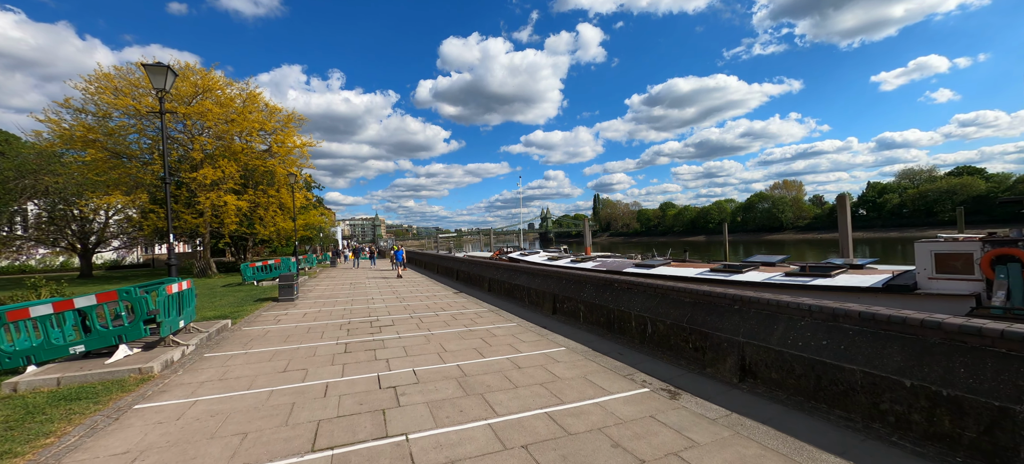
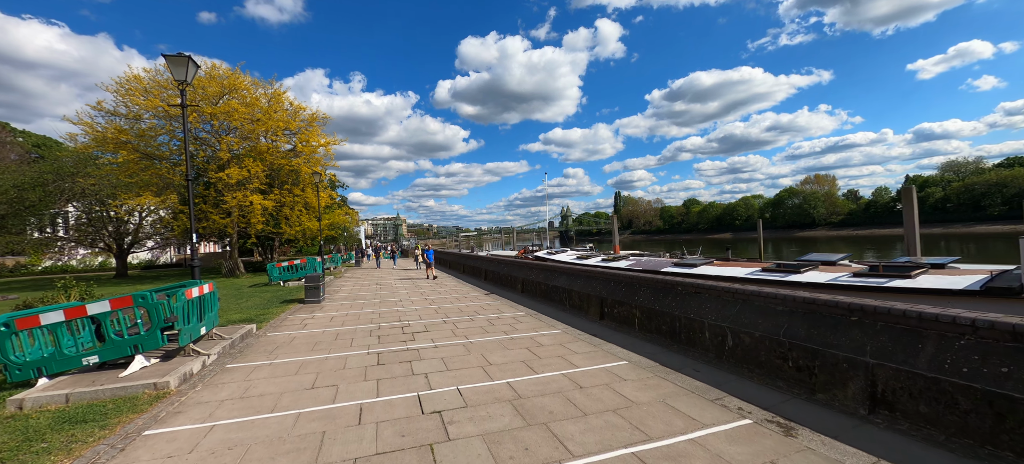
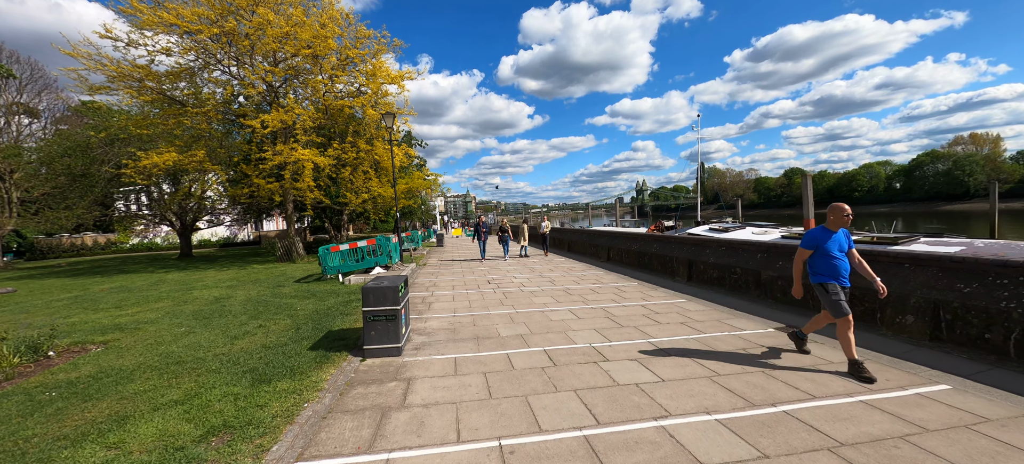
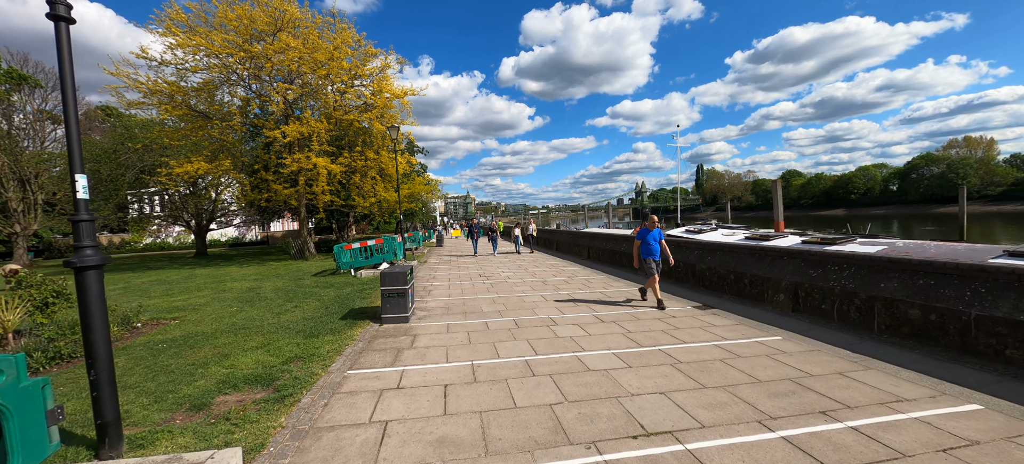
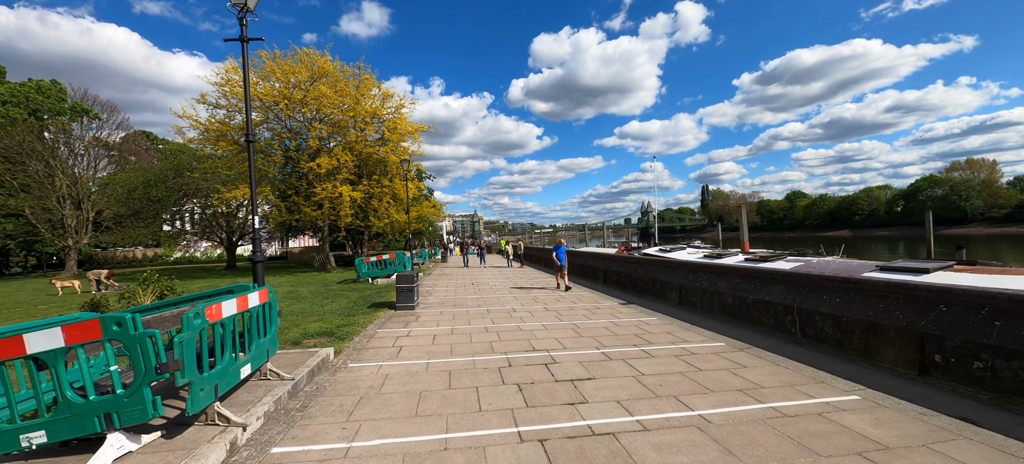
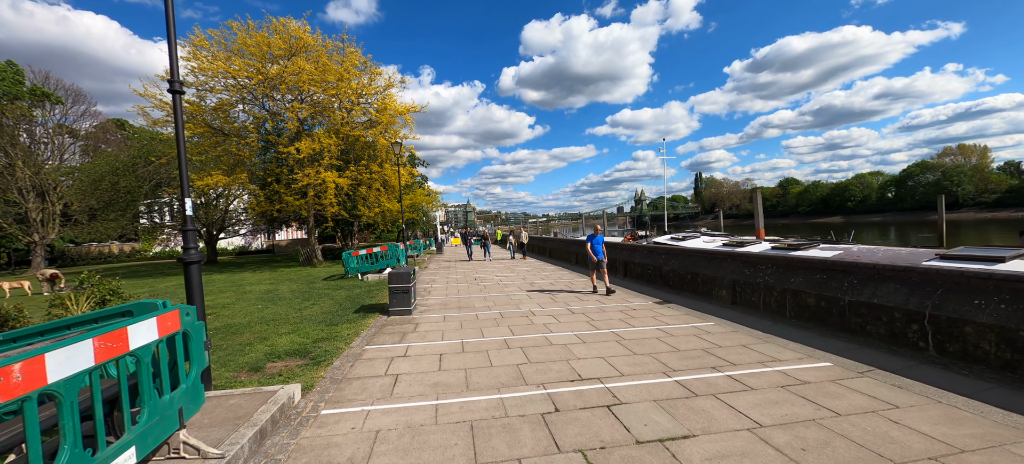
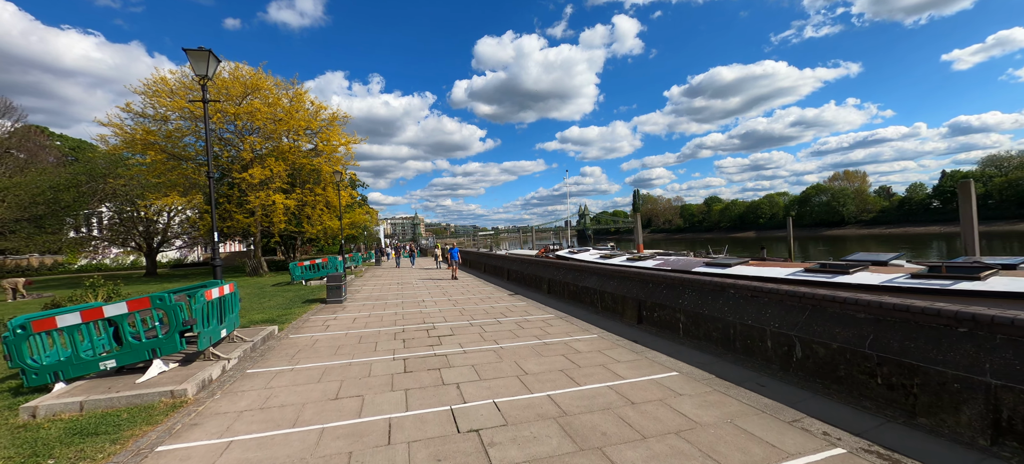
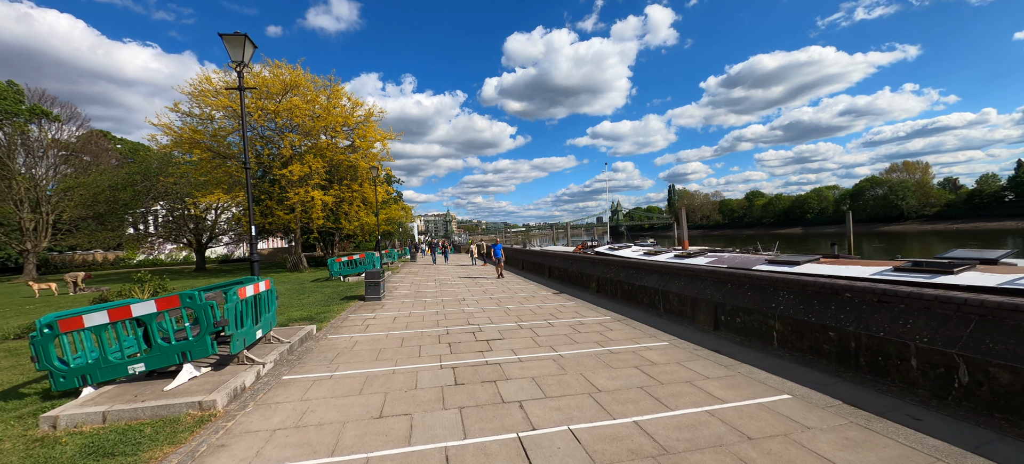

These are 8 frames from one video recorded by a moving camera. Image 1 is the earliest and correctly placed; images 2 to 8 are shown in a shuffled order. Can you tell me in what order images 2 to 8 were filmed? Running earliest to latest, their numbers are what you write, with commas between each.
2, 7, 8, 5, 6, 4, 3
